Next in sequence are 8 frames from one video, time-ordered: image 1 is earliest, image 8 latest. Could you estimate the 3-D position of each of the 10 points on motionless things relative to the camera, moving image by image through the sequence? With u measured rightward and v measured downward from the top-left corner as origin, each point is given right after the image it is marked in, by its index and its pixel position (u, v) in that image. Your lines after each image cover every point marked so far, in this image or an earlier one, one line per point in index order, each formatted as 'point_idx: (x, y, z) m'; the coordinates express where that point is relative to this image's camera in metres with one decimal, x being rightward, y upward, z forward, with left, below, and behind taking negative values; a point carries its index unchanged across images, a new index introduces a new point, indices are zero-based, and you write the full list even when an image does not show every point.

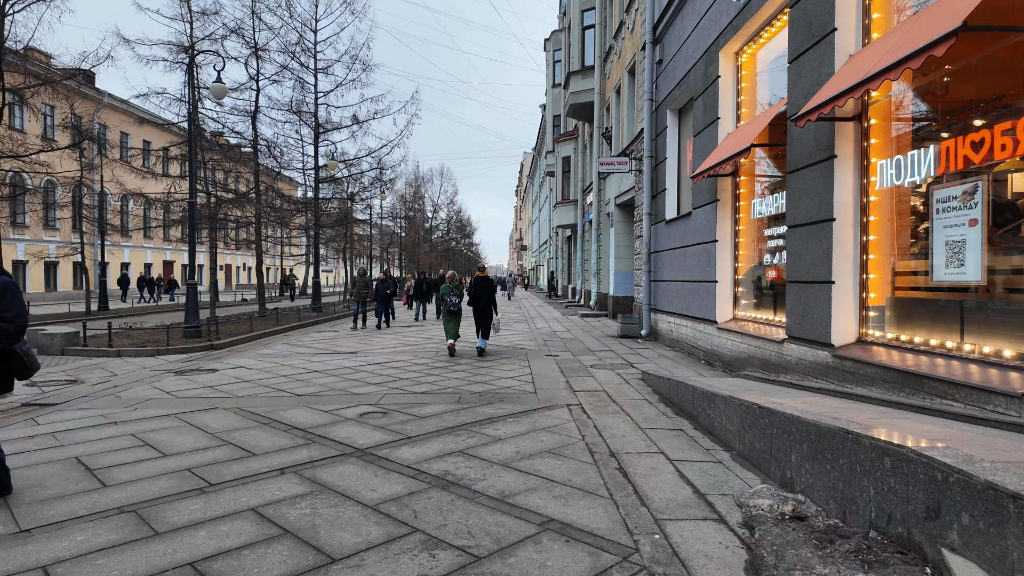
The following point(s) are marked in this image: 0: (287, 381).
0: (-3.0, -1.3, +7.8) m
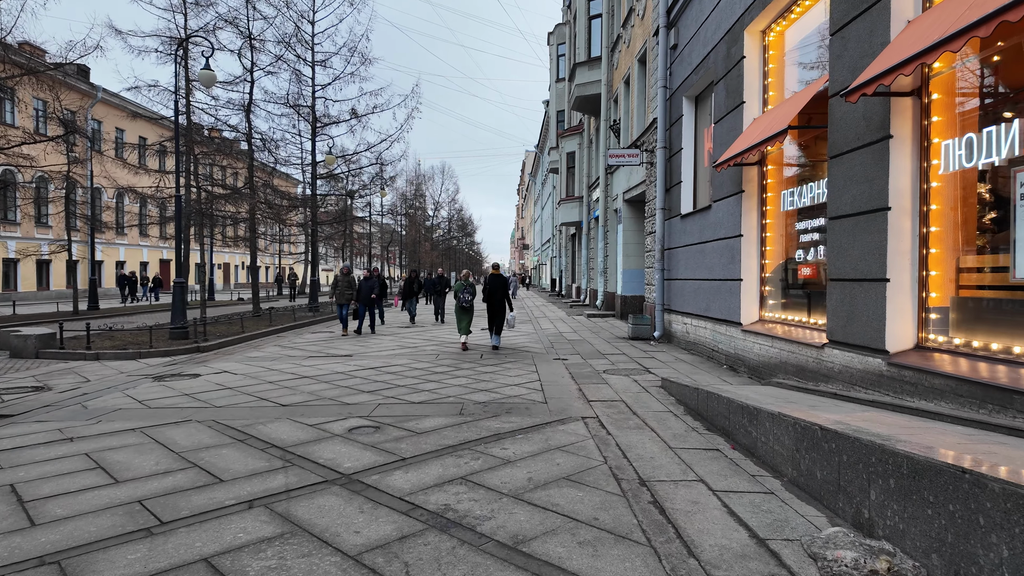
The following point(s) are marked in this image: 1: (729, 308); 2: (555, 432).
0: (-2.9, -1.2, +7.2) m
1: (+3.2, -0.3, +8.4) m
2: (+0.4, -1.2, +5.0) m
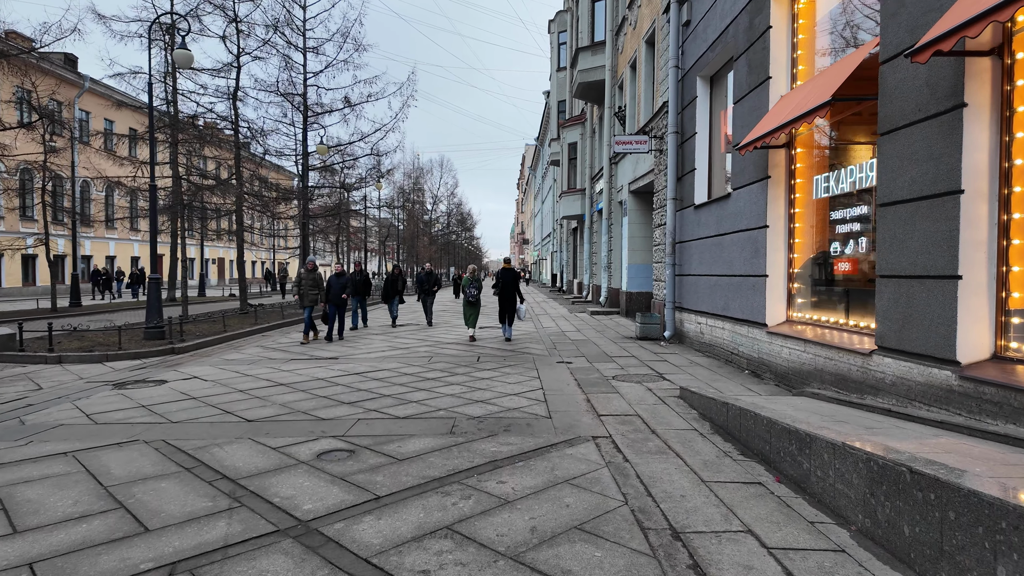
0: (-2.9, -1.2, +6.4) m
1: (+3.1, -0.3, +7.6) m
2: (+0.4, -1.2, +4.2) m
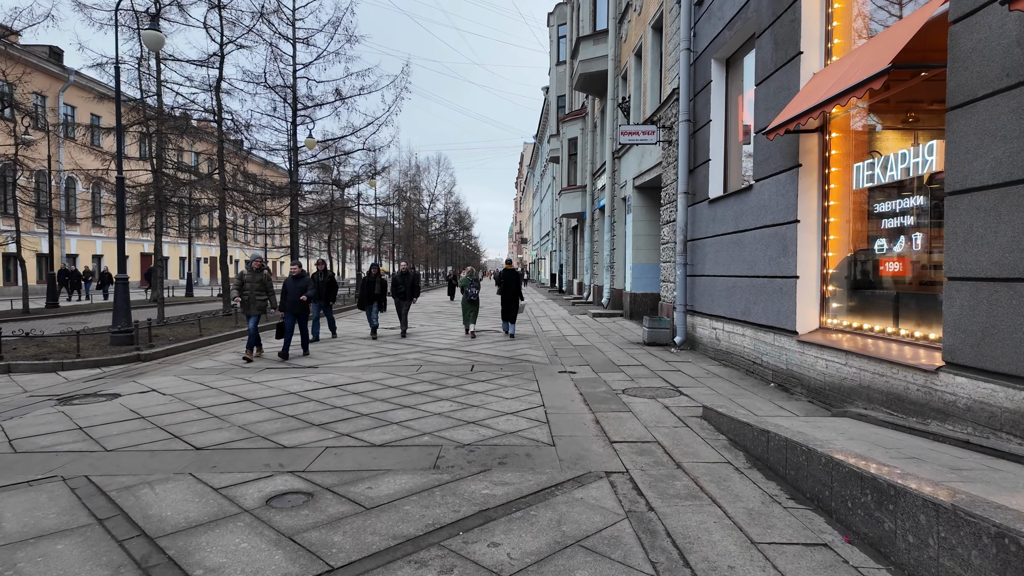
0: (-3.0, -1.2, +5.5) m
1: (+3.1, -0.3, +6.8) m
2: (+0.3, -1.3, +3.4) m
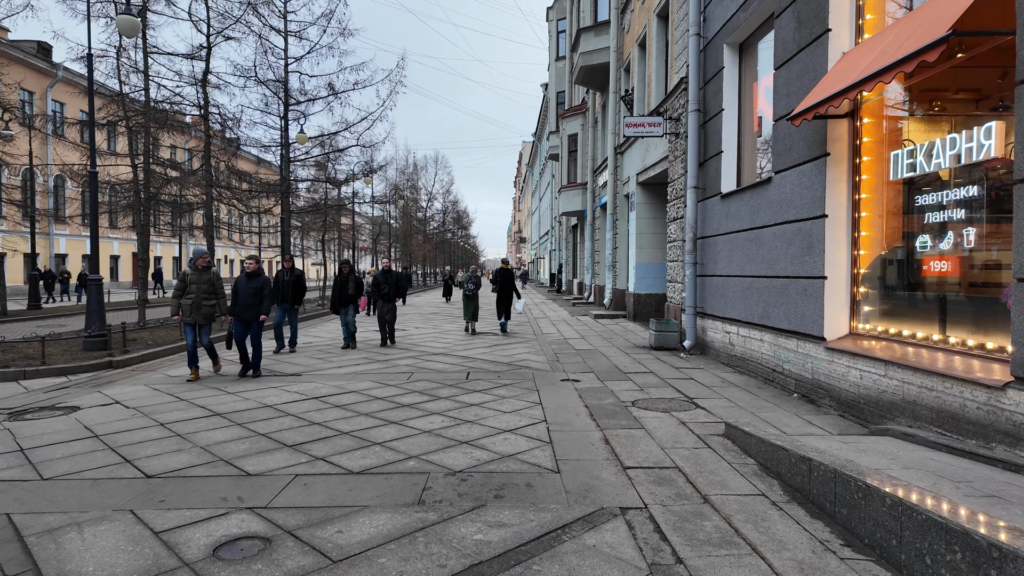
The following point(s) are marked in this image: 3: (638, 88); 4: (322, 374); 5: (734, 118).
0: (-3.0, -1.3, +4.9) m
1: (+3.1, -0.3, +6.2) m
2: (+0.3, -1.3, +2.8) m
3: (+3.0, +4.8, +13.8) m
4: (-2.5, -1.1, +7.6) m
5: (+3.2, +2.5, +8.4) m
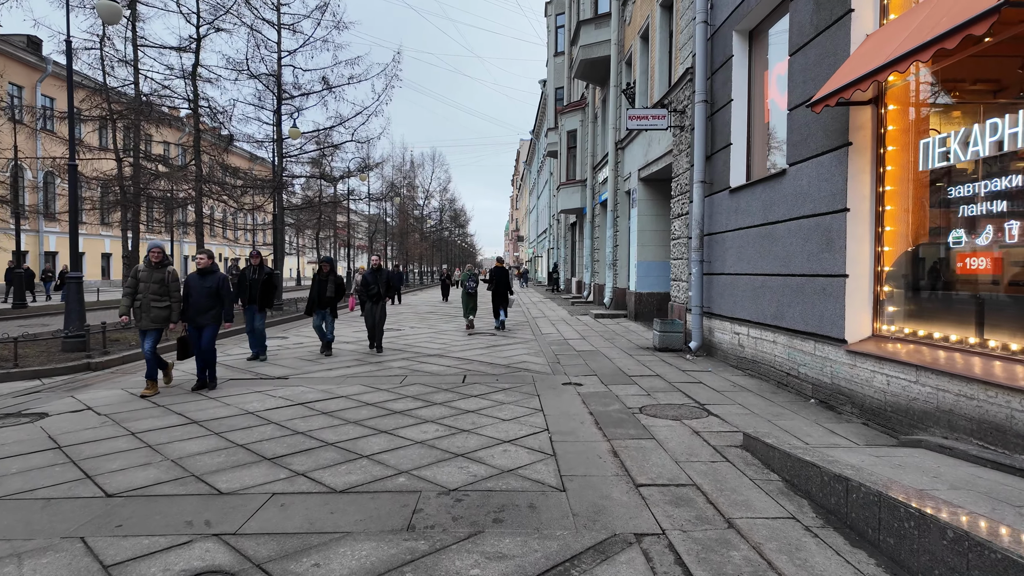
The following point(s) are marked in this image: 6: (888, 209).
0: (-3.0, -1.3, +4.5) m
1: (+3.1, -0.3, +5.8) m
2: (+0.3, -1.3, +2.4) m
3: (+2.9, +4.8, +13.4) m
4: (-2.5, -1.1, +7.2) m
5: (+3.2, +2.5, +8.0) m
6: (+3.4, +0.7, +5.3) m
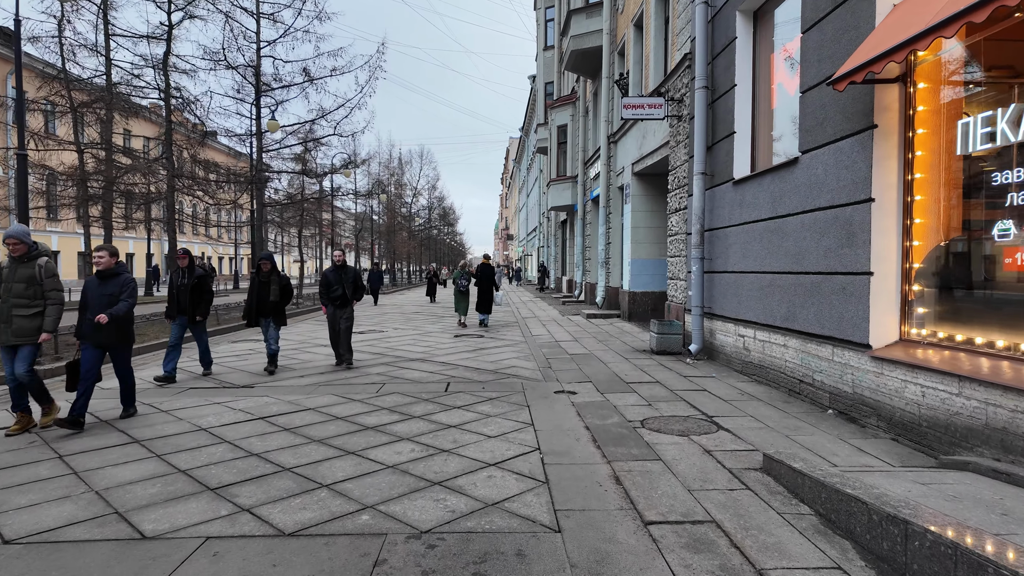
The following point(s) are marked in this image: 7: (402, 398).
0: (-3.1, -1.3, +3.9) m
1: (+3.0, -0.3, +5.3) m
2: (+0.3, -1.3, +1.8) m
3: (+2.7, +4.8, +12.8) m
4: (-2.6, -1.1, +6.6) m
5: (+3.0, +2.5, +7.5) m
6: (+3.3, +0.7, +4.7) m
7: (-1.1, -1.1, +6.0) m
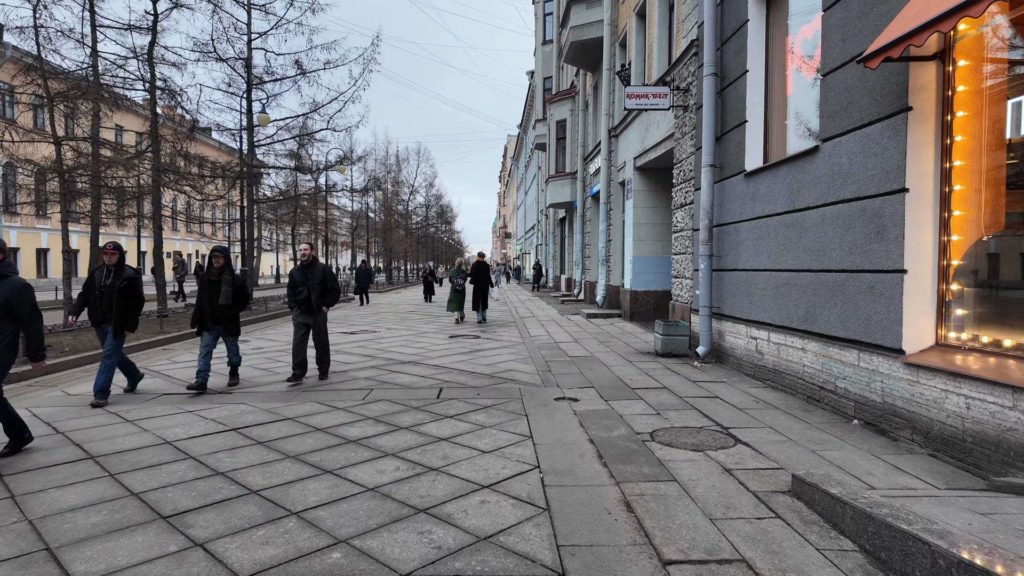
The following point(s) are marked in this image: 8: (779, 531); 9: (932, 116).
0: (-3.1, -1.3, +3.4) m
1: (+2.9, -0.3, +4.8) m
2: (+0.3, -1.3, +1.4) m
3: (+2.6, +4.8, +12.4) m
4: (-2.7, -1.1, +6.1) m
5: (+3.0, +2.5, +7.0) m
6: (+3.3, +0.7, +4.3) m
7: (-1.2, -1.1, +5.6) m
8: (+1.4, -1.2, +2.9) m
9: (+3.2, +1.3, +4.4) m
